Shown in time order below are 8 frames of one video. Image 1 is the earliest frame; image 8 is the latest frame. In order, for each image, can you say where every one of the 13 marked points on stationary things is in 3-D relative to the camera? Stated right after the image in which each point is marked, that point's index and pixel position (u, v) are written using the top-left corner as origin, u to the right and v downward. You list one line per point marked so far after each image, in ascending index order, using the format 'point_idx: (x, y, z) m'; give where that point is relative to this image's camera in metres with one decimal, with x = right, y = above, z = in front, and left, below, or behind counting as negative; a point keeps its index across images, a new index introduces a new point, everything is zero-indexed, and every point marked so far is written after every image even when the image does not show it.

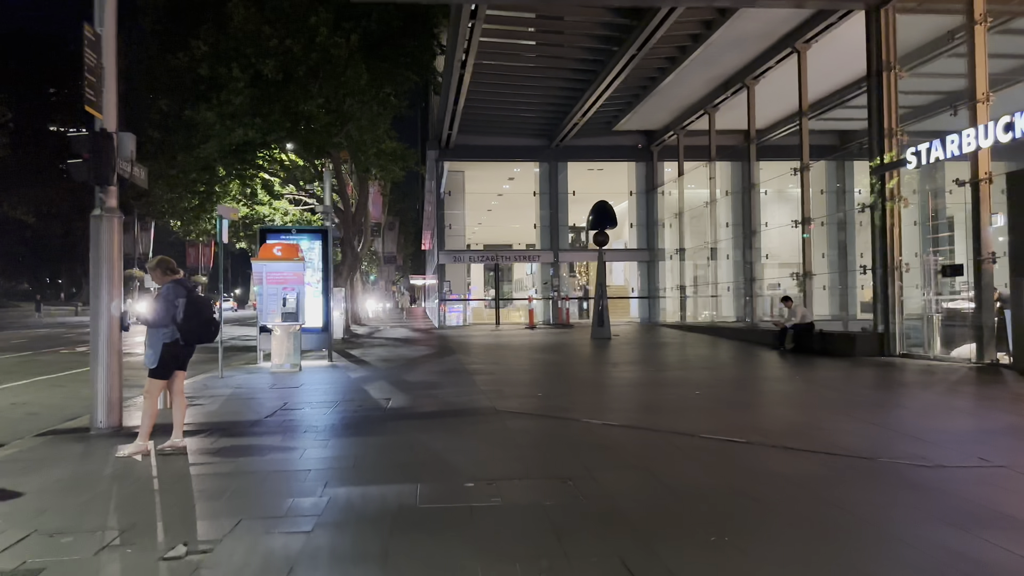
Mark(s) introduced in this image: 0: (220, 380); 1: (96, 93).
0: (-4.3, -1.4, +11.7) m
1: (-3.8, +1.8, +7.2) m
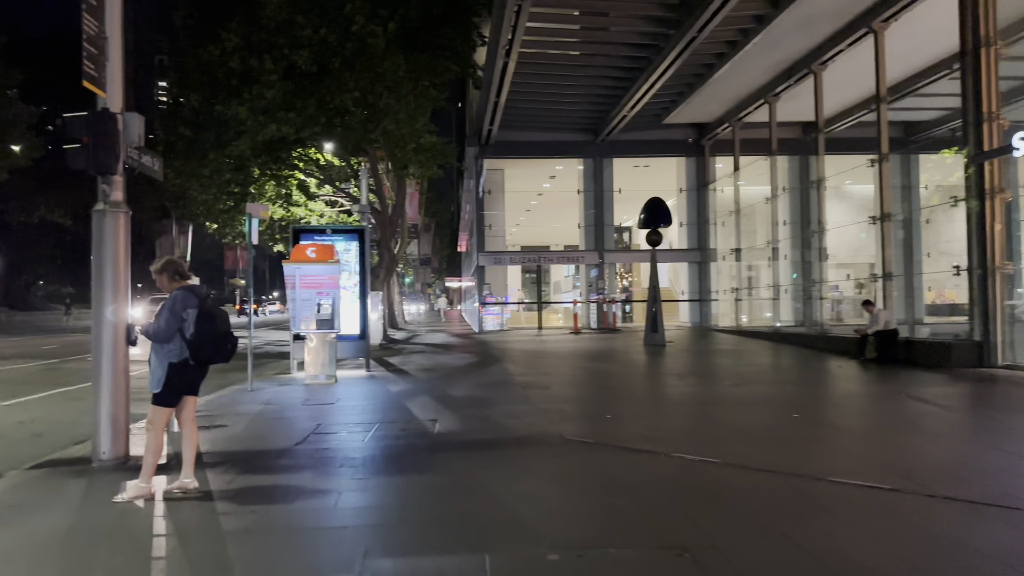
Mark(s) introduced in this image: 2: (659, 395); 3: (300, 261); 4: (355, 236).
0: (-3.5, -1.4, +10.6) m
1: (-3.2, +1.7, +6.2) m
2: (+2.0, -1.5, +10.9) m
3: (-3.2, +0.4, +11.7) m
4: (-2.8, +0.9, +13.9) m
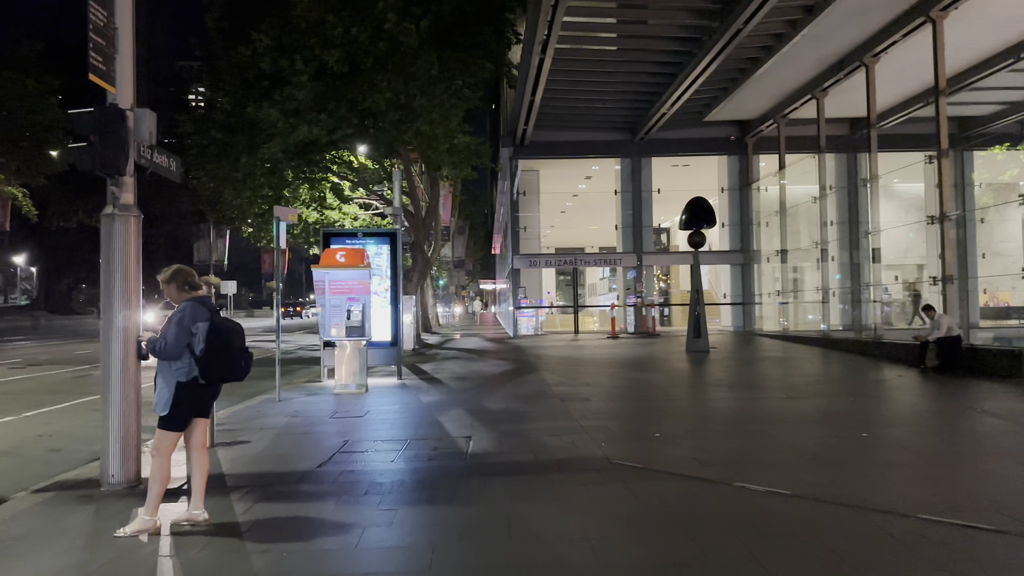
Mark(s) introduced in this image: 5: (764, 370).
0: (-3.0, -1.5, +10.2) m
1: (-2.9, +1.6, +5.7) m
2: (+2.5, -1.5, +10.2) m
3: (-2.6, +0.3, +11.3) m
4: (-2.1, +0.8, +13.5) m
5: (+5.1, -1.7, +16.0) m
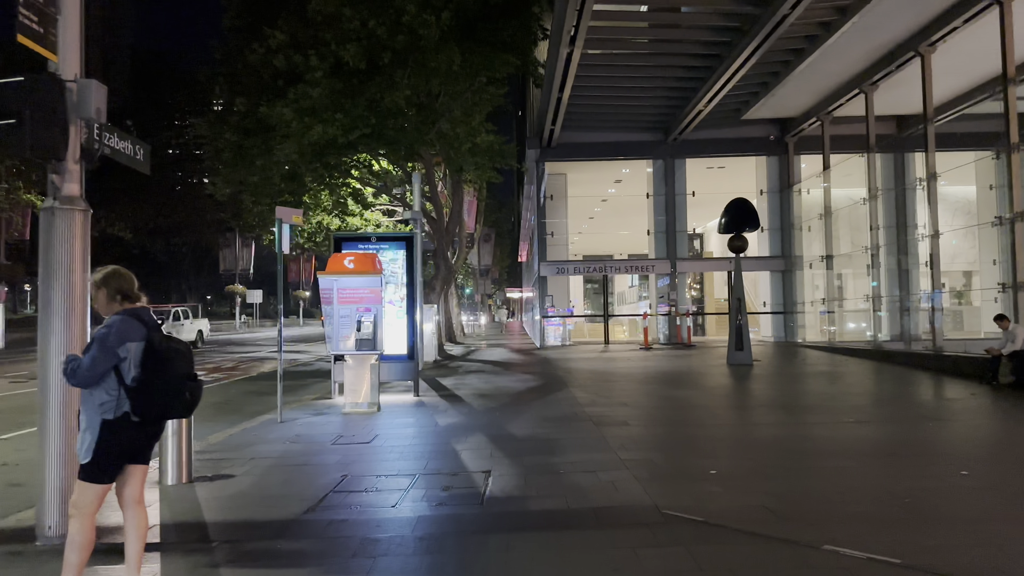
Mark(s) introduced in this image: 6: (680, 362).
0: (-2.7, -1.6, +9.1) m
1: (-2.8, +1.6, +4.7) m
2: (+2.9, -1.6, +9.0) m
3: (-2.3, +0.2, +10.2) m
4: (-1.7, +0.7, +12.4) m
5: (+5.6, -1.8, +14.7) m
6: (+4.0, -1.8, +18.8) m
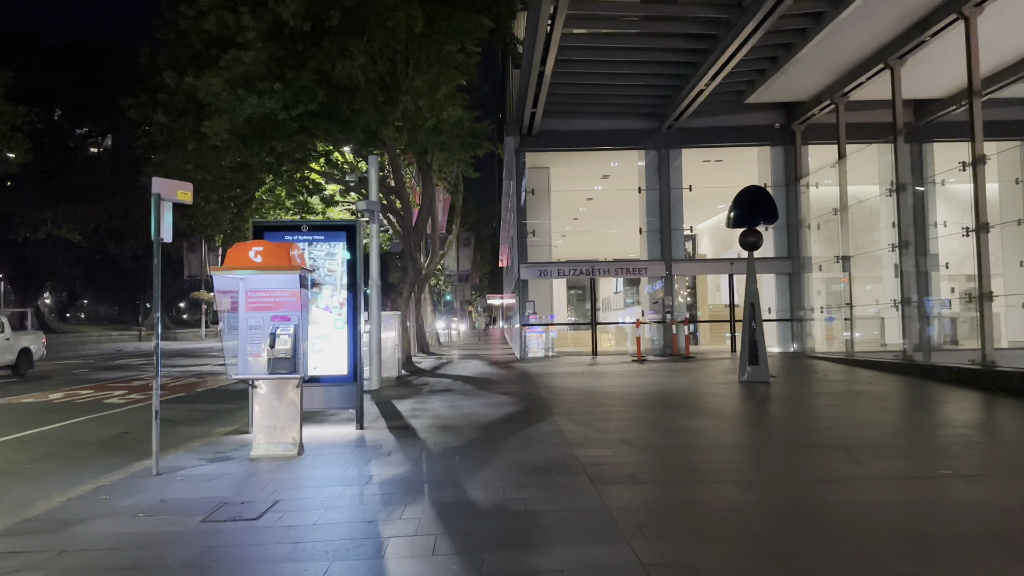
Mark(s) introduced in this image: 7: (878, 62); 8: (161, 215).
0: (-3.0, -1.6, +6.4) m
1: (-3.0, +1.6, +2.0) m
2: (+2.6, -1.6, +6.4) m
3: (-2.6, +0.2, +7.6) m
4: (-2.1, +0.6, +9.8) m
5: (+5.2, -1.9, +12.2) m
6: (+3.5, -1.9, +16.3) m
7: (+7.9, +4.9, +17.3) m
8: (-3.3, +0.7, +7.4) m
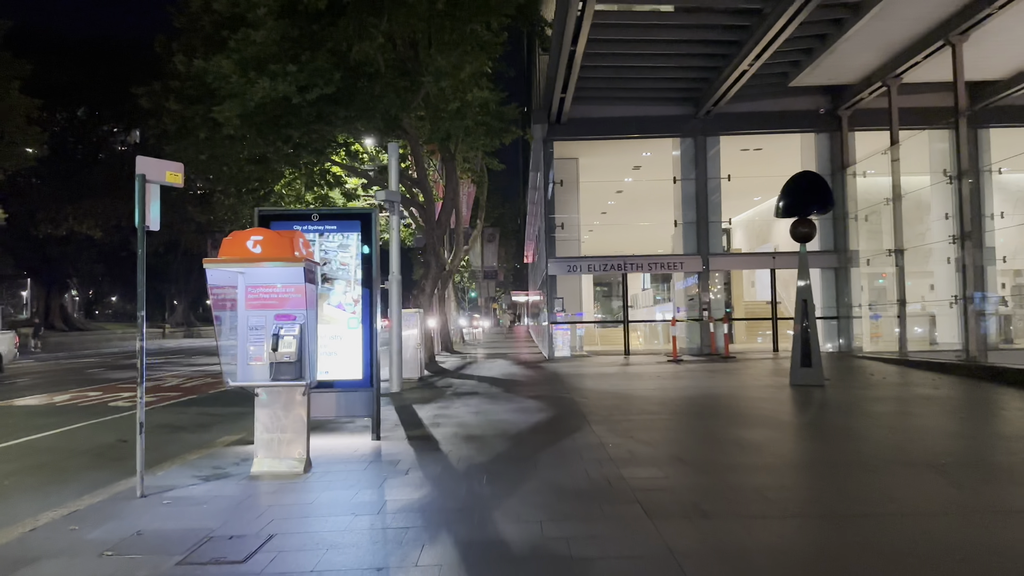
0: (-2.8, -1.6, +5.5) m
1: (-2.9, +1.6, +1.1) m
2: (+2.8, -1.6, +5.3) m
3: (-2.3, +0.2, +6.6) m
4: (-1.7, +0.7, +8.8) m
5: (+5.6, -1.8, +11.0) m
6: (+4.0, -1.8, +15.2) m
7: (+8.5, +5.0, +16.0) m
8: (-3.0, +0.7, +6.5) m
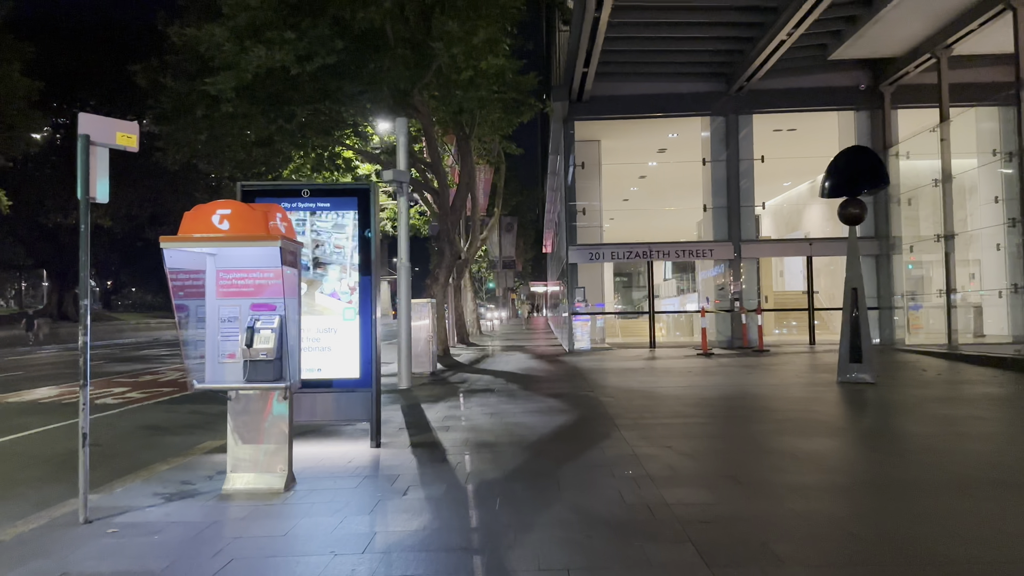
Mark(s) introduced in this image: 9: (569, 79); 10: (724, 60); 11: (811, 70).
0: (-2.7, -1.5, +4.5) m
1: (-2.9, +1.7, 0.0) m
2: (+2.9, -1.5, +4.2) m
3: (-2.2, +0.3, +5.6) m
4: (-1.6, +0.8, +7.7) m
5: (+5.9, -1.6, +9.8) m
6: (+4.4, -1.6, +14.0) m
7: (+8.9, +5.2, +14.6) m
8: (-2.9, +0.8, +5.4) m
9: (+1.3, +5.0, +18.9) m
10: (+5.0, +5.4, +18.6) m
11: (+7.3, +5.3, +19.5) m
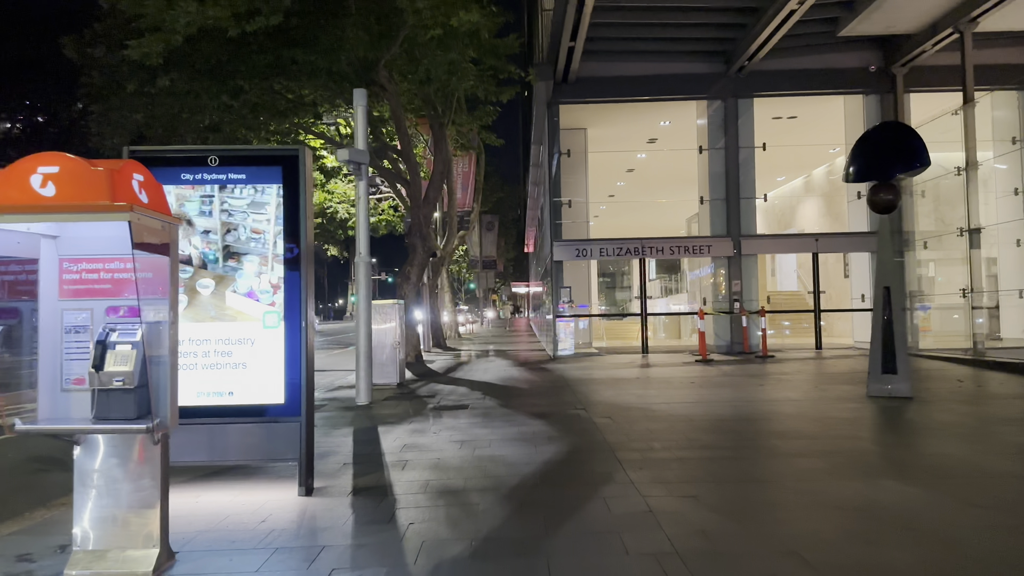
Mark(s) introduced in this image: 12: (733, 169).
0: (-2.8, -1.5, +2.7) m
1: (-2.9, +1.7, -1.8) m
2: (+2.8, -1.5, +2.5) m
3: (-2.3, +0.4, +3.7) m
4: (-1.8, +0.9, +5.9) m
5: (+5.6, -1.6, +8.1) m
6: (+4.0, -1.5, +12.3) m
7: (+8.5, +5.3, +13.1) m
8: (-3.0, +0.9, +3.6) m
9: (+0.9, +5.0, +17.2) m
10: (+4.6, +5.4, +17.0) m
11: (+6.9, +5.3, +17.9) m
12: (+5.2, +2.8, +18.7) m
